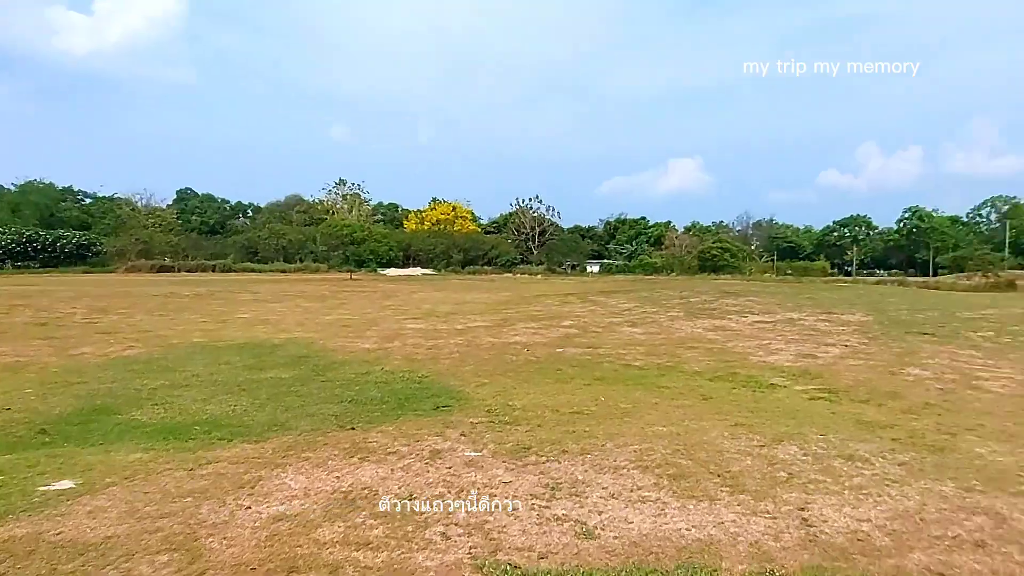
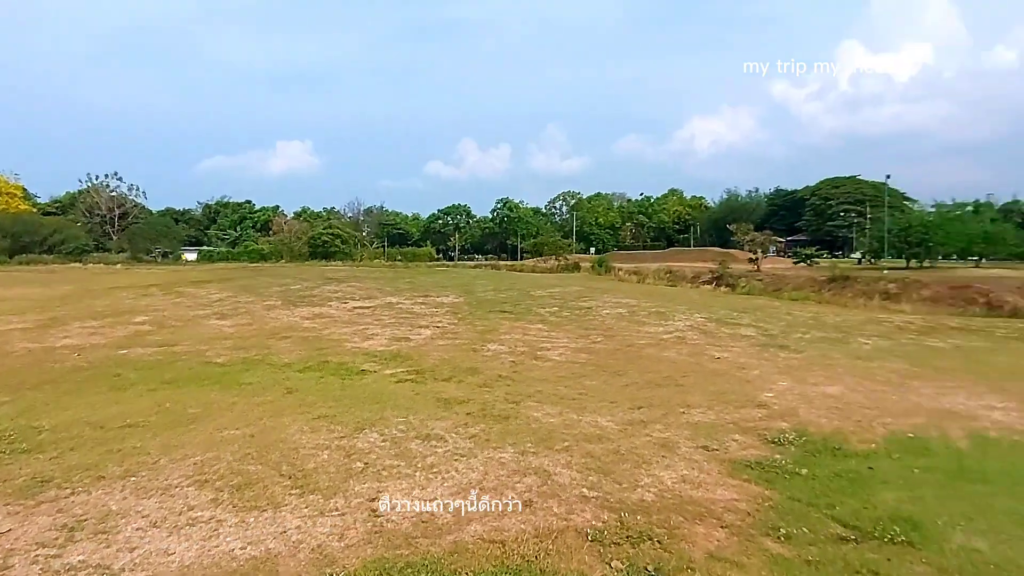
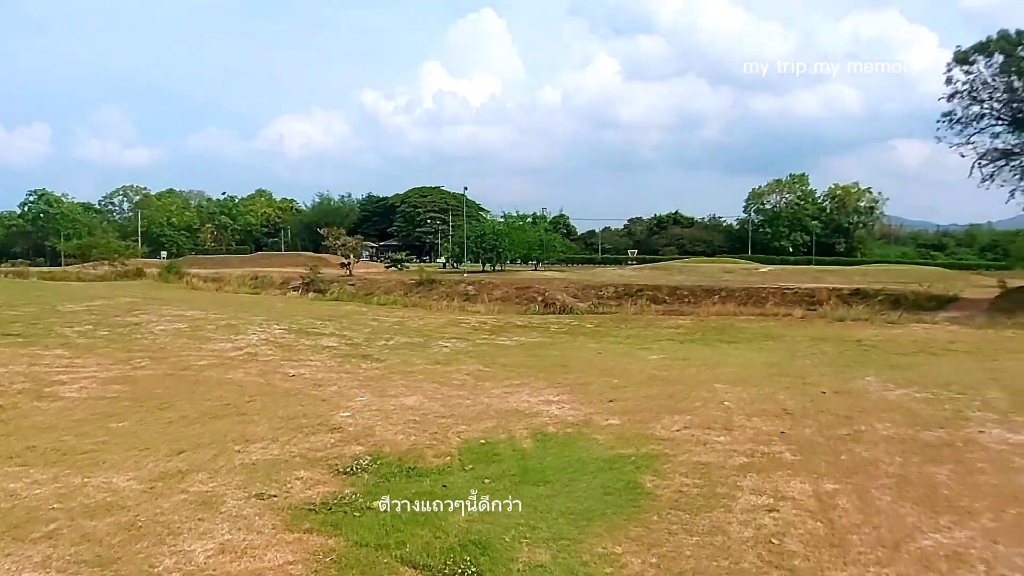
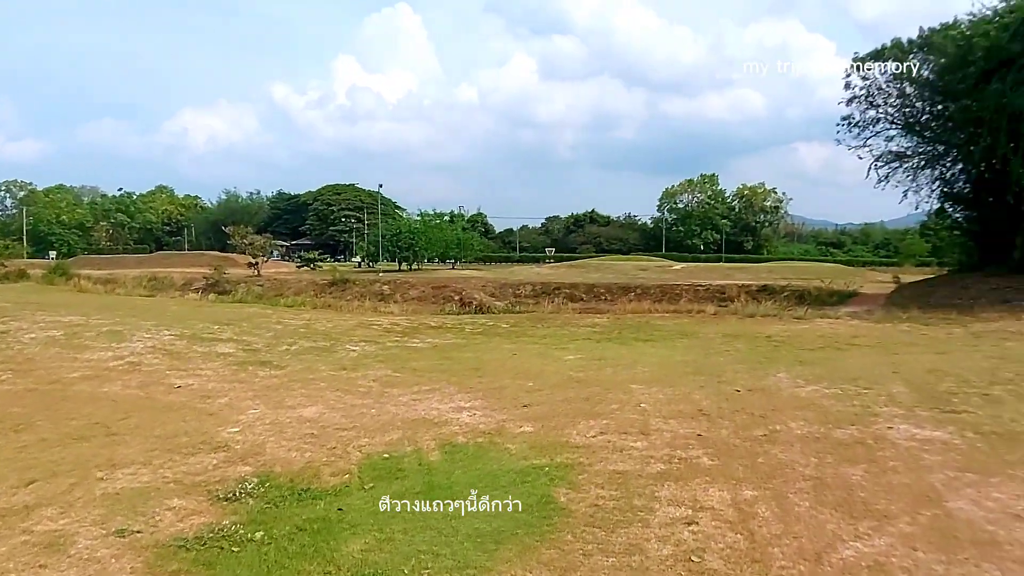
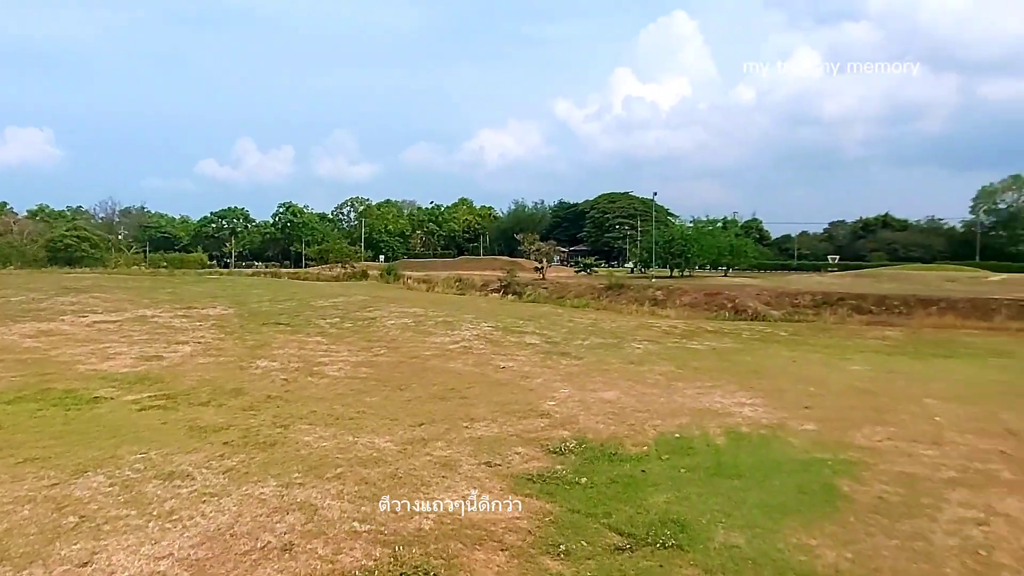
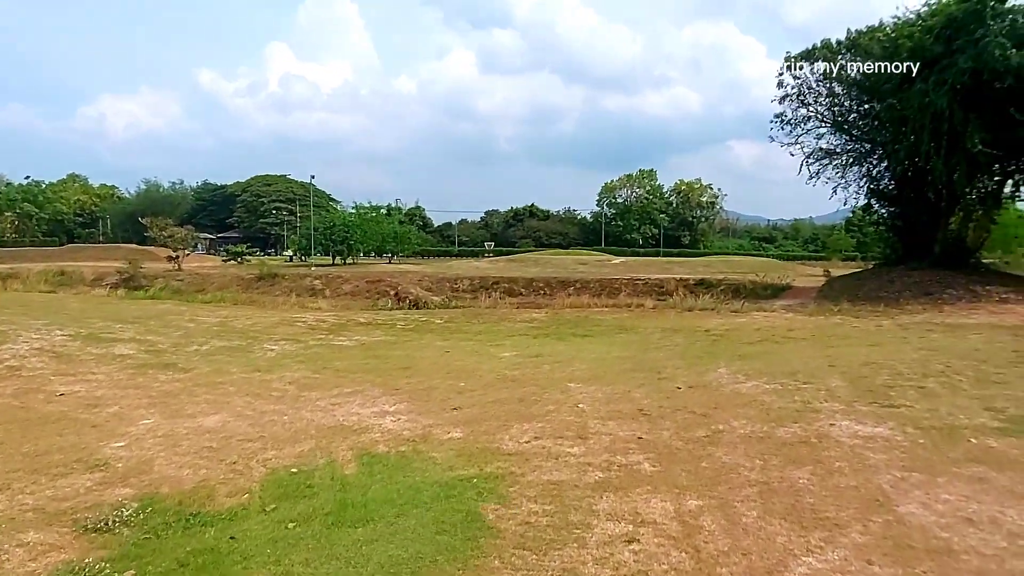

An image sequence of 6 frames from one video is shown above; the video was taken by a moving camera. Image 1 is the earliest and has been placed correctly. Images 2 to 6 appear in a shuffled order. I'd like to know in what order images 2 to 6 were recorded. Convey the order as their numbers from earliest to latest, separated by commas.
2, 5, 3, 4, 6
